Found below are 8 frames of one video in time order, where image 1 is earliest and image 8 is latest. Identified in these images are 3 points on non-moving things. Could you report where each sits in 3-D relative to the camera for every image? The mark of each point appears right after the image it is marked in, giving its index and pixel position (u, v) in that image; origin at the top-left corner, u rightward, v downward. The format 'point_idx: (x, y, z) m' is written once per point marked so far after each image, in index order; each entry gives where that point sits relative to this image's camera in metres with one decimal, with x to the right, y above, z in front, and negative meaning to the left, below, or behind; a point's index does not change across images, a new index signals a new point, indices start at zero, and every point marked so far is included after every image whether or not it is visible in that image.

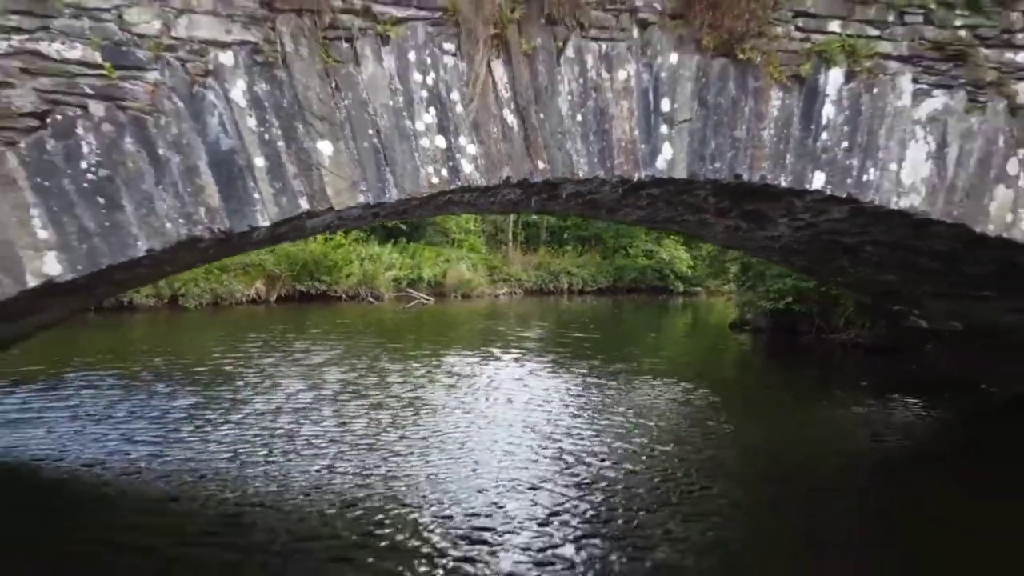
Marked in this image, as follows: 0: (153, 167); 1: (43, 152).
0: (-1.0, +0.4, +2.9) m
1: (-1.3, +0.4, +2.8) m
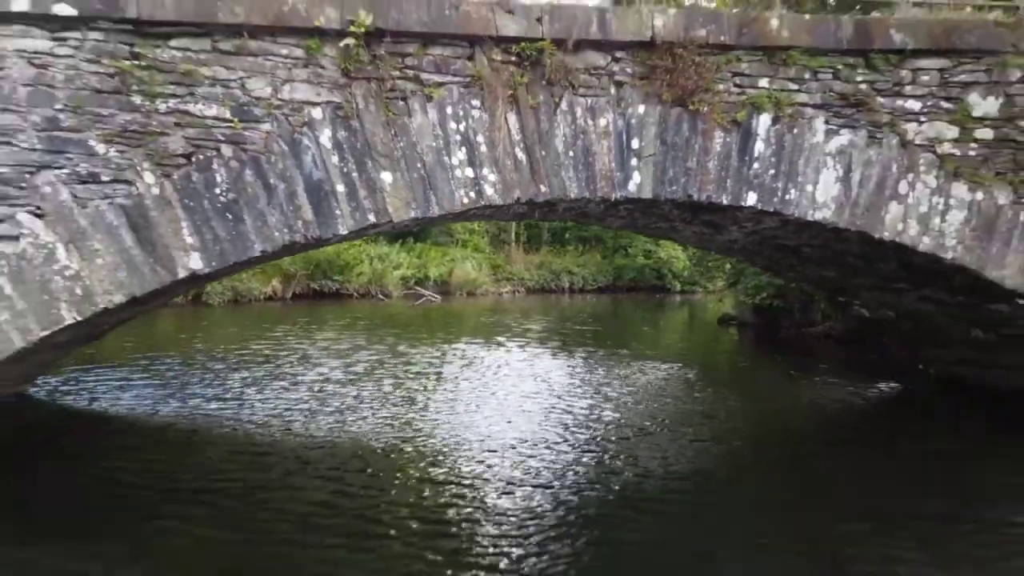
0: (-1.0, +0.4, +4.0) m
1: (-1.3, +0.4, +3.9) m
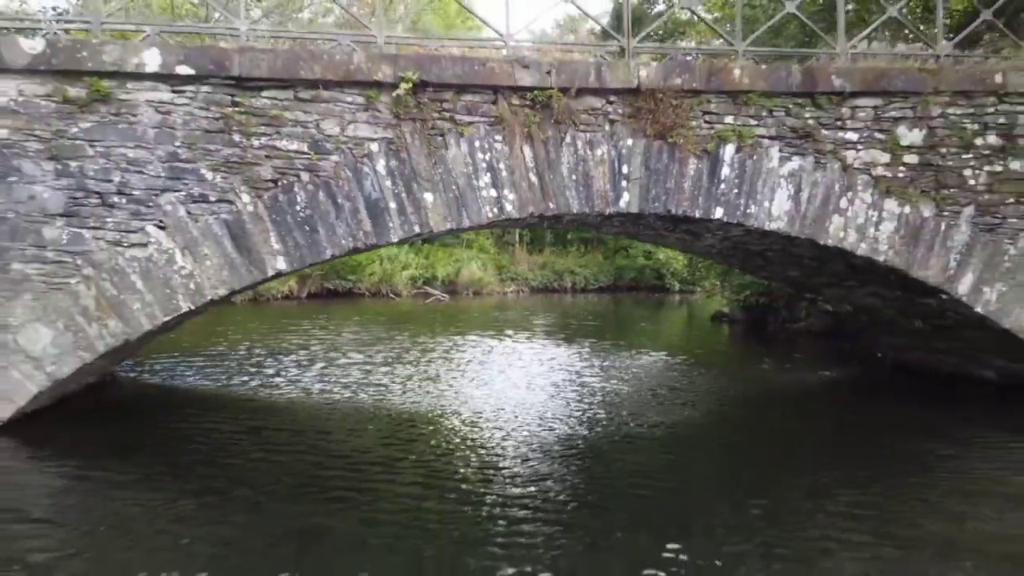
0: (-0.9, +0.4, +5.2) m
1: (-1.2, +0.5, +5.1) m
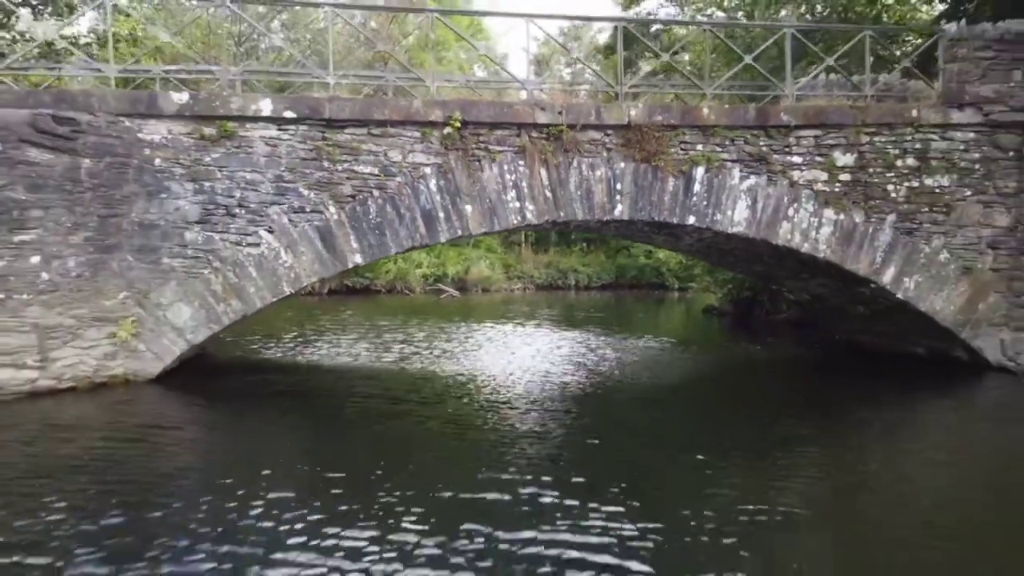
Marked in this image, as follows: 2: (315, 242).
0: (-0.8, +0.5, +6.8) m
1: (-1.1, +0.5, +6.8) m
2: (-1.3, +0.3, +6.7) m
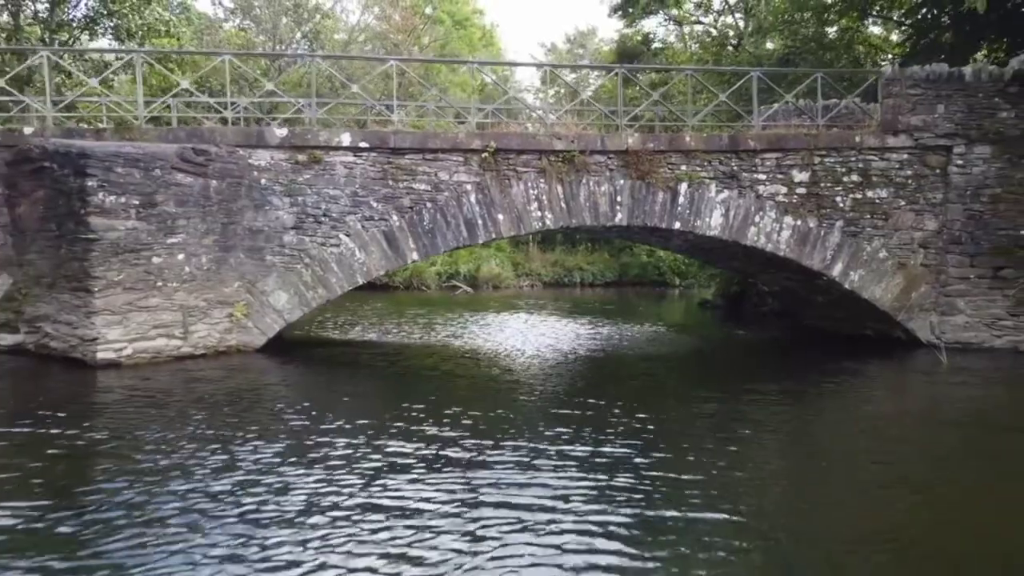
0: (-0.6, +0.6, +8.8) m
1: (-0.9, +0.6, +8.7) m
2: (-1.1, +0.4, +8.6) m
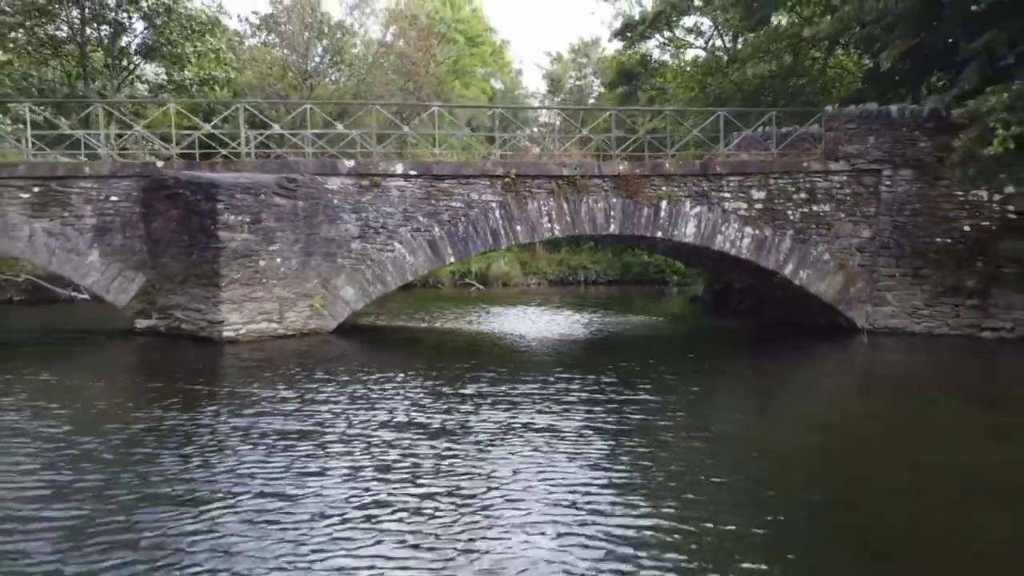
0: (-0.4, +0.6, +11.2) m
1: (-0.7, +0.6, +11.1) m
2: (-0.9, +0.4, +11.0) m
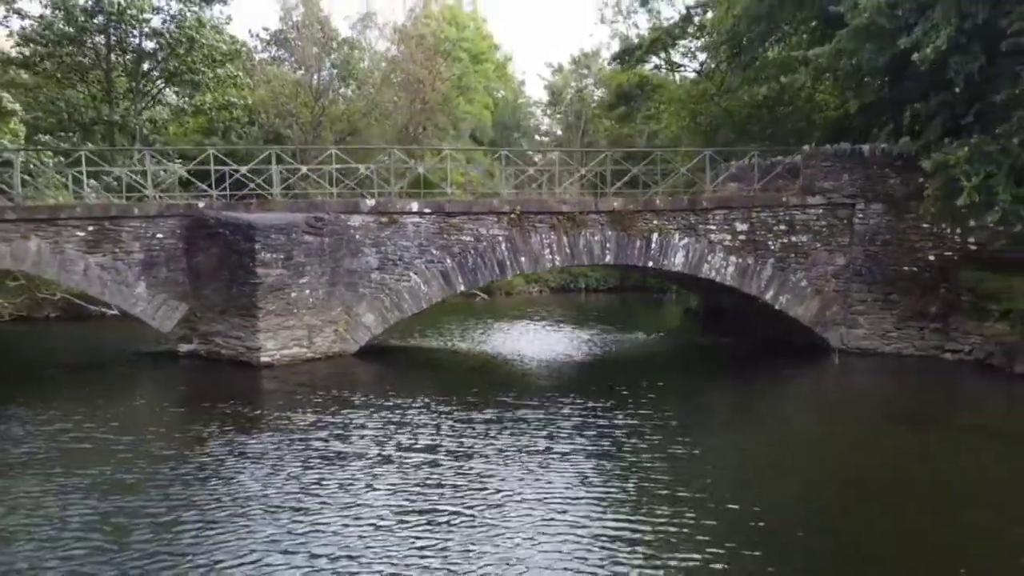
0: (-0.3, +0.3, +12.3) m
1: (-0.6, +0.3, +12.3) m
2: (-0.9, +0.1, +12.2) m
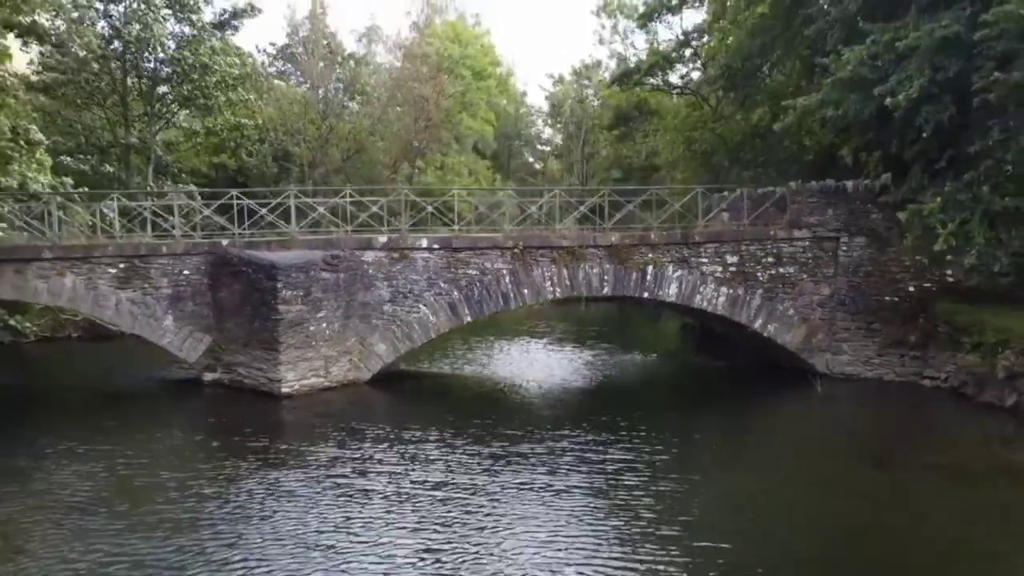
0: (-0.3, -0.1, +13.1) m
1: (-0.6, -0.1, +13.1) m
2: (-0.8, -0.3, +13.0) m
